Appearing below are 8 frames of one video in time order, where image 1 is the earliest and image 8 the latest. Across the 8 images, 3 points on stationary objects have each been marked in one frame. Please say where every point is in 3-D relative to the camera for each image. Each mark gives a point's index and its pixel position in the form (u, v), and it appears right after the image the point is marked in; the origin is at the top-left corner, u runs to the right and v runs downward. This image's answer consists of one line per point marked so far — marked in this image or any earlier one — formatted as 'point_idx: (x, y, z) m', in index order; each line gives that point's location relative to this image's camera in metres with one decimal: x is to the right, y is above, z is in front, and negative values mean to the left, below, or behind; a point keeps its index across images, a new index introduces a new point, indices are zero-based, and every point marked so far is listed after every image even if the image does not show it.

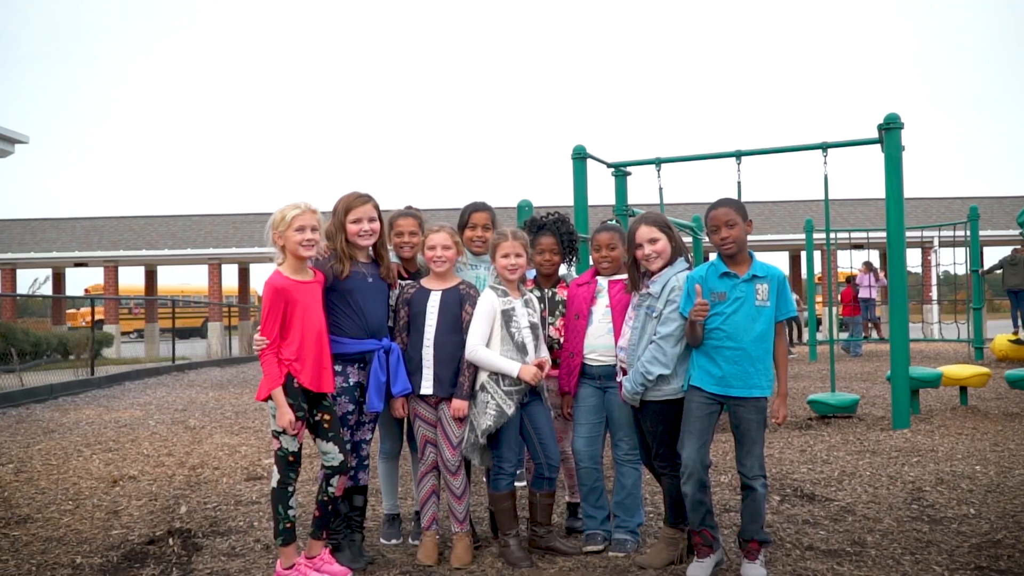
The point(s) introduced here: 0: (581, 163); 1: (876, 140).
0: (+0.5, +0.9, +9.7) m
1: (+2.7, +1.1, +10.3) m
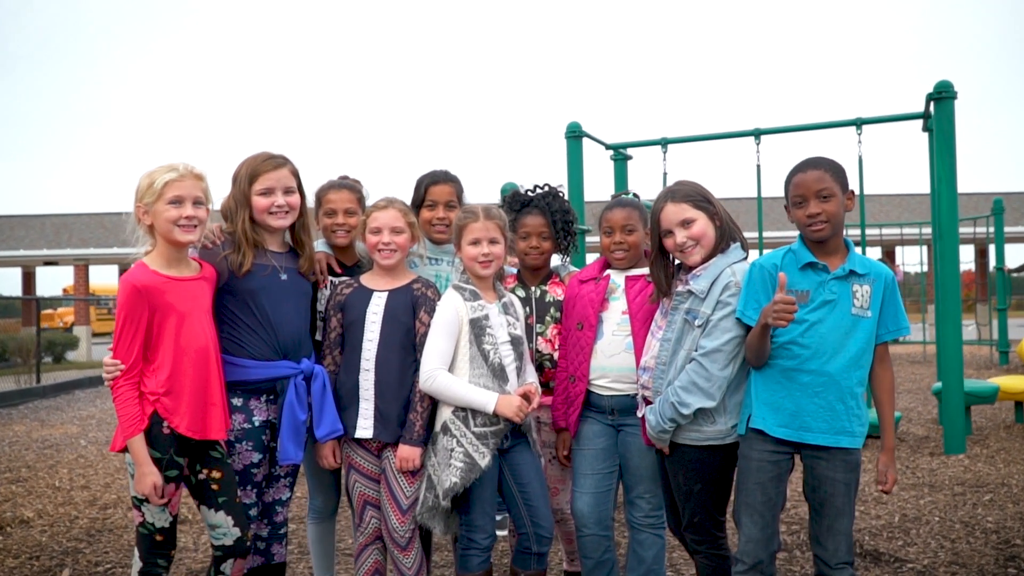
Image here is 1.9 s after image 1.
0: (+0.4, +0.9, +8.1) m
1: (+2.6, +1.1, +8.8) m
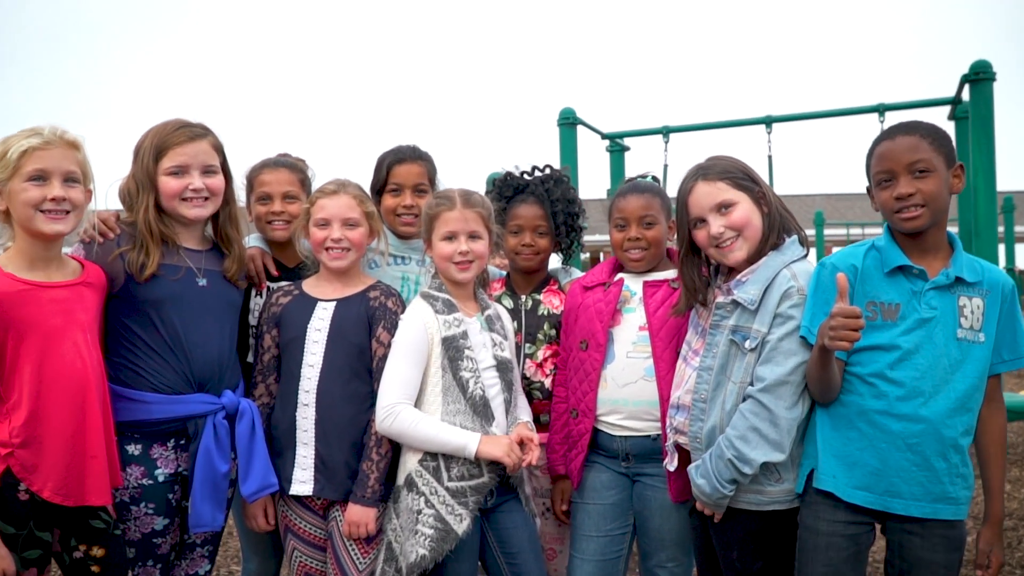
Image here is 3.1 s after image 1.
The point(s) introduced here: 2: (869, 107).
0: (+0.3, +0.9, +7.2) m
1: (+2.5, +1.1, +7.9) m
2: (+2.2, +1.1, +8.3) m
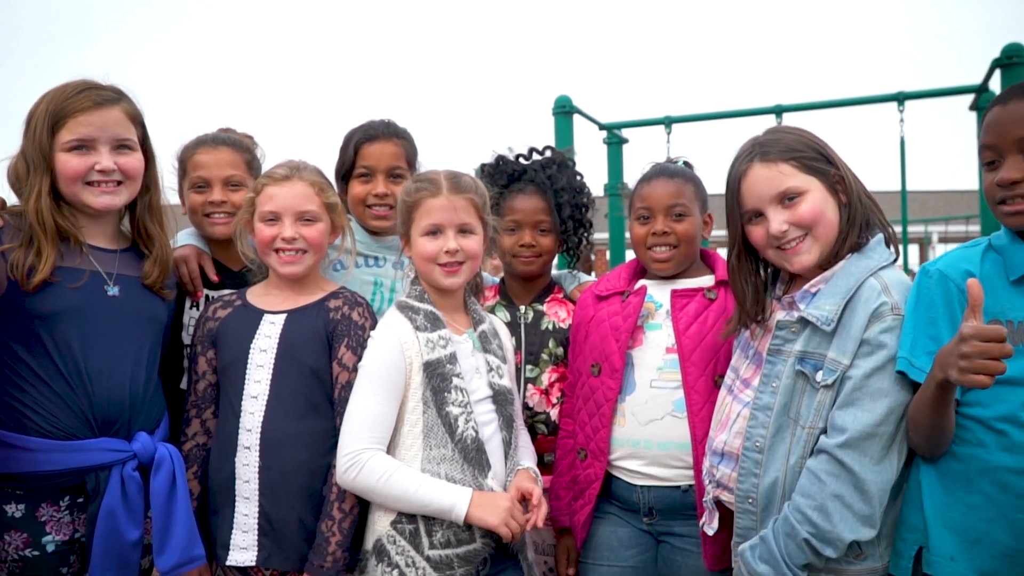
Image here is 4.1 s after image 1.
0: (+0.3, +0.8, +6.6) m
1: (+2.5, +1.1, +7.3) m
2: (+2.1, +1.1, +7.7) m
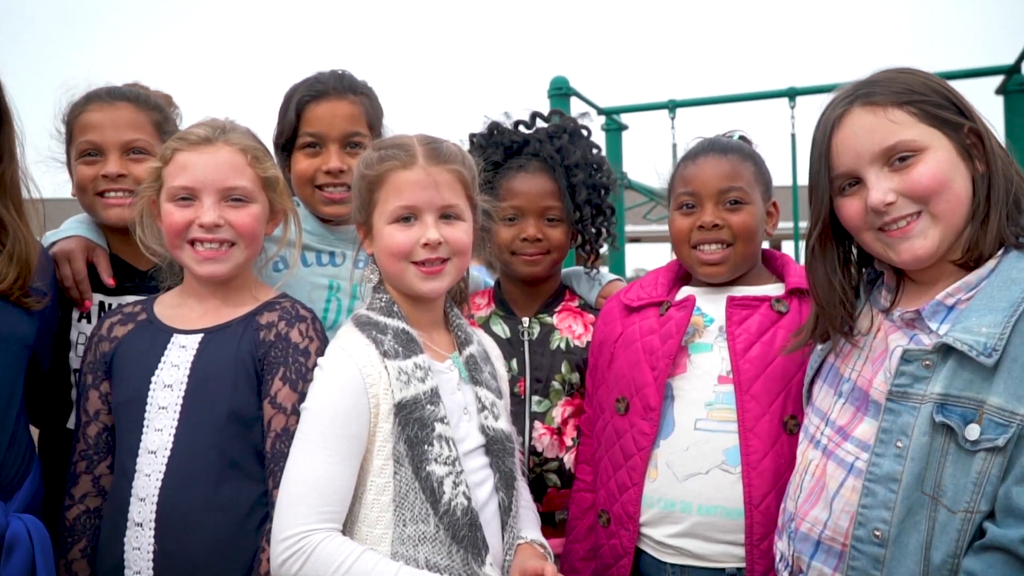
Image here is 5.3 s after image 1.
0: (+0.2, +0.9, +5.9) m
1: (+2.5, +1.1, +6.7) m
2: (+2.1, +1.1, +7.1) m
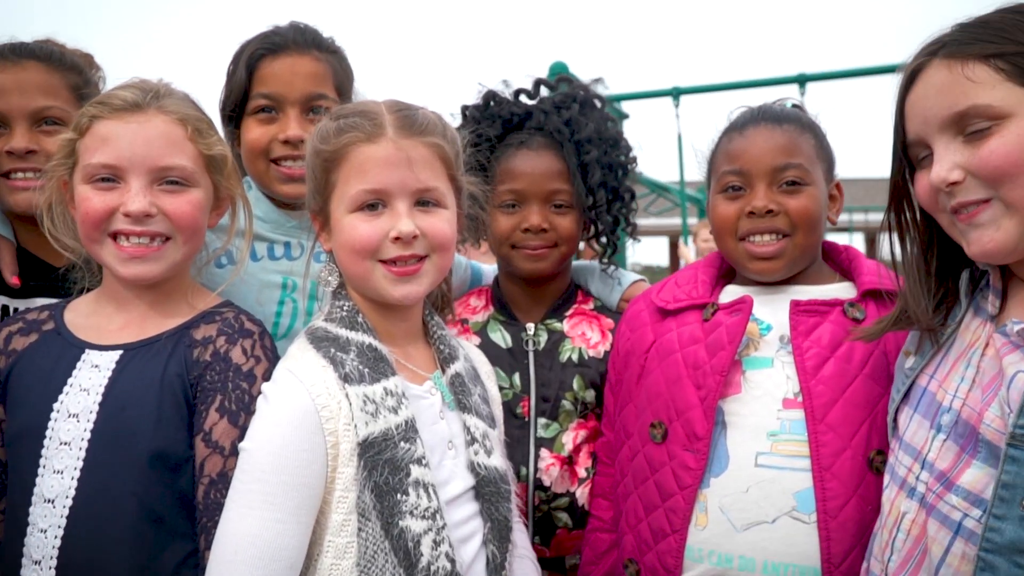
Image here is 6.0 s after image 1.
0: (+0.3, +0.9, +5.6) m
1: (+2.5, +1.1, +6.3) m
2: (+2.1, +1.1, +6.7) m
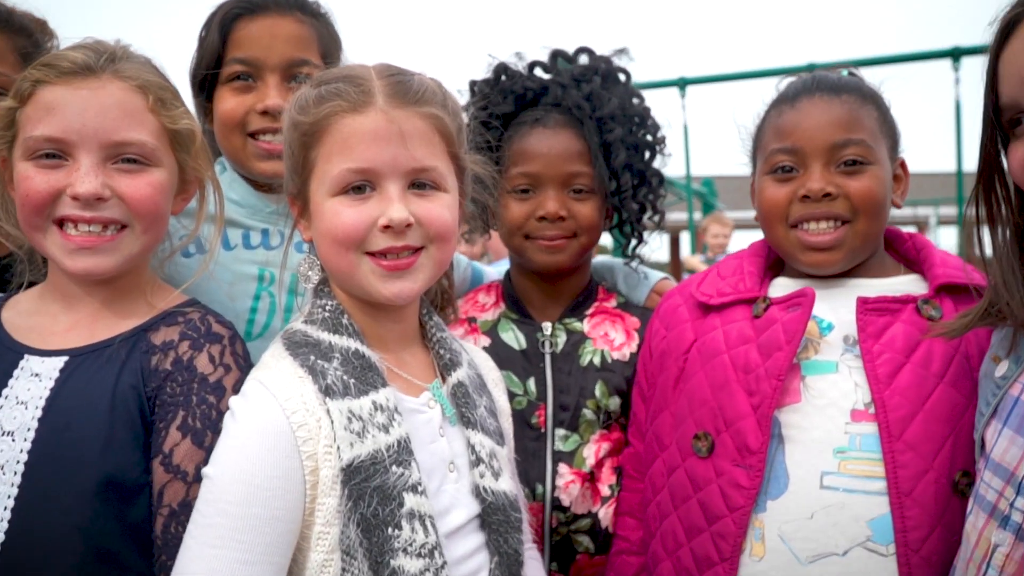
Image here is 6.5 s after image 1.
0: (+0.3, +0.9, +5.4) m
1: (+2.6, +1.2, +6.0) m
2: (+2.2, +1.2, +6.4) m
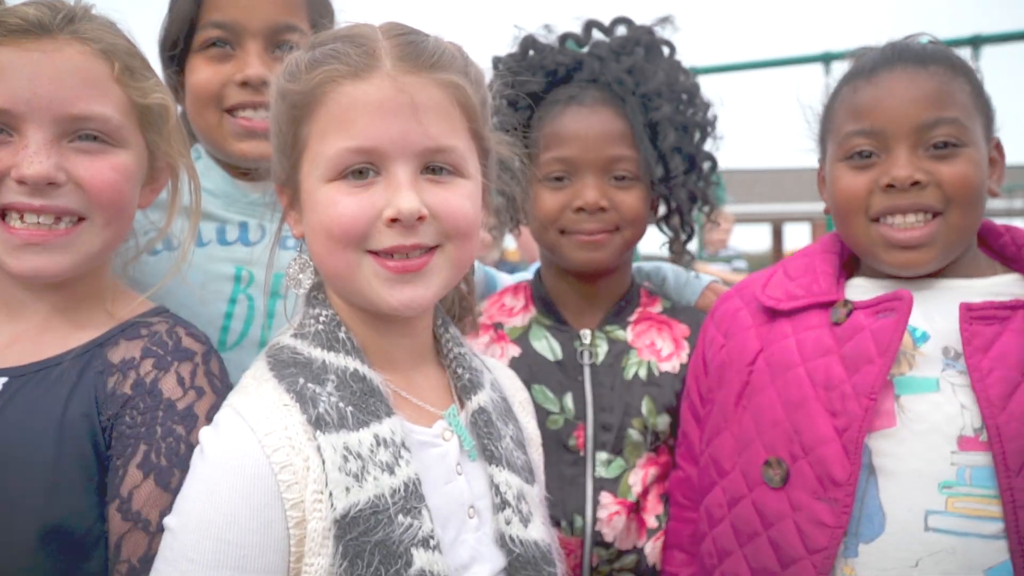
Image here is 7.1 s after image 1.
0: (+0.5, +0.9, +5.1) m
1: (+2.7, +1.2, +5.7) m
2: (+2.3, +1.2, +6.2) m
